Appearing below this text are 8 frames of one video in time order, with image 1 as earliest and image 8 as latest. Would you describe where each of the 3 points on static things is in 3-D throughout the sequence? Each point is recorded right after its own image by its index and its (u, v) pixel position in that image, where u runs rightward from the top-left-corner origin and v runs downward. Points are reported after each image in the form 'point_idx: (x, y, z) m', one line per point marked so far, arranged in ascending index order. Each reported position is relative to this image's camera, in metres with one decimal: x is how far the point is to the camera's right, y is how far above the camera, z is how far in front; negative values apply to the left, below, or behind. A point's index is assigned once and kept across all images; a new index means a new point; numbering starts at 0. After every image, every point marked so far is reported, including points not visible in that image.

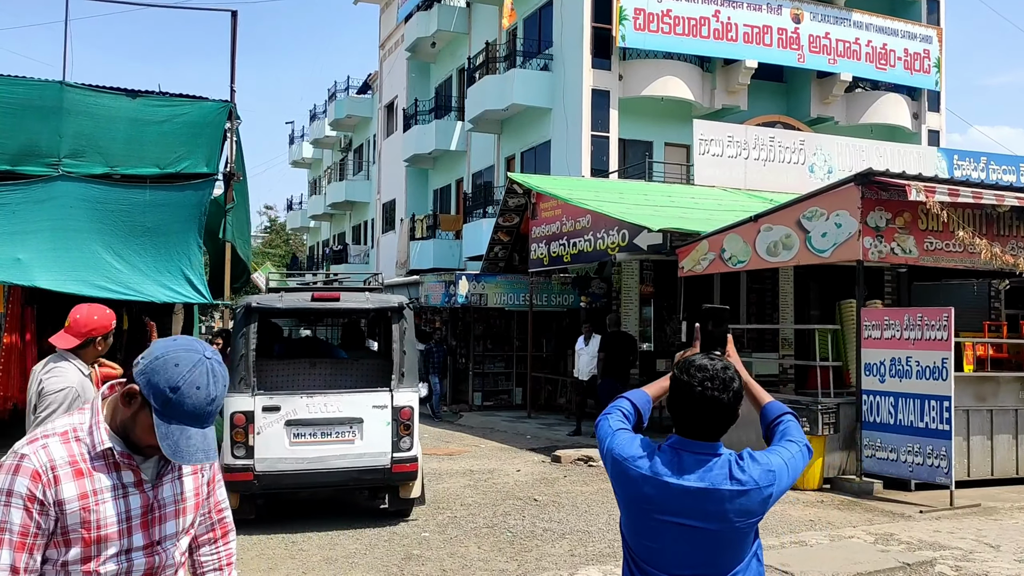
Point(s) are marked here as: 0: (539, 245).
0: (+0.6, +0.8, +15.8) m
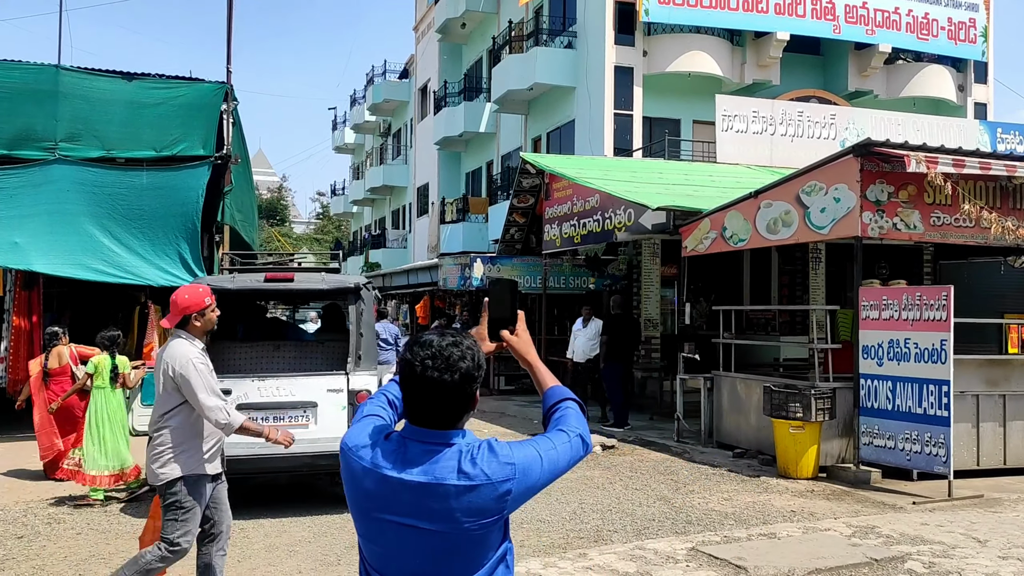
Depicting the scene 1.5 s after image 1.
0: (+0.8, +1.2, +15.5) m
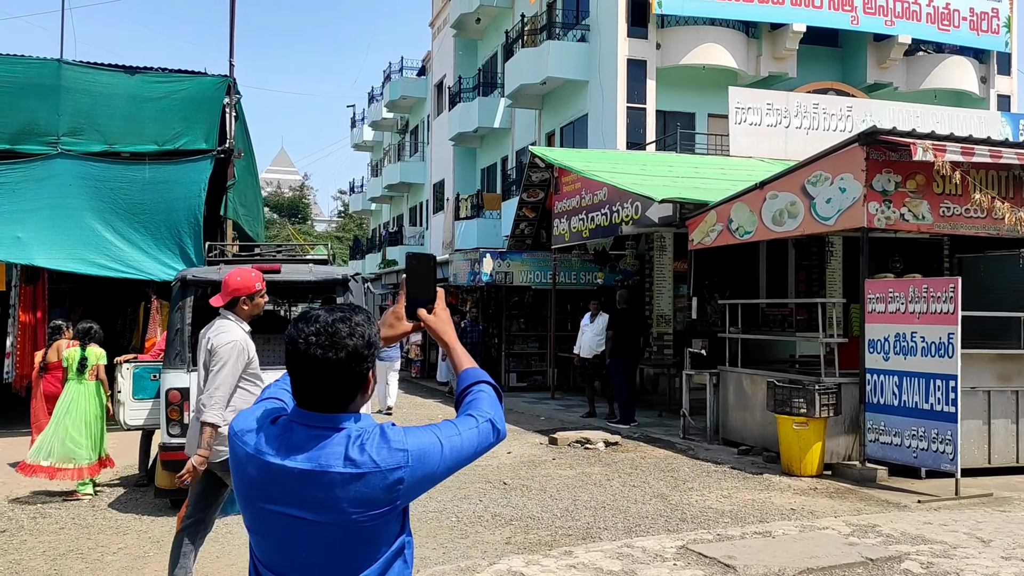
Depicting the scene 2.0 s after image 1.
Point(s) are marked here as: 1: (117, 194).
0: (+1.0, +1.3, +15.4) m
1: (-5.0, +1.2, +10.1) m
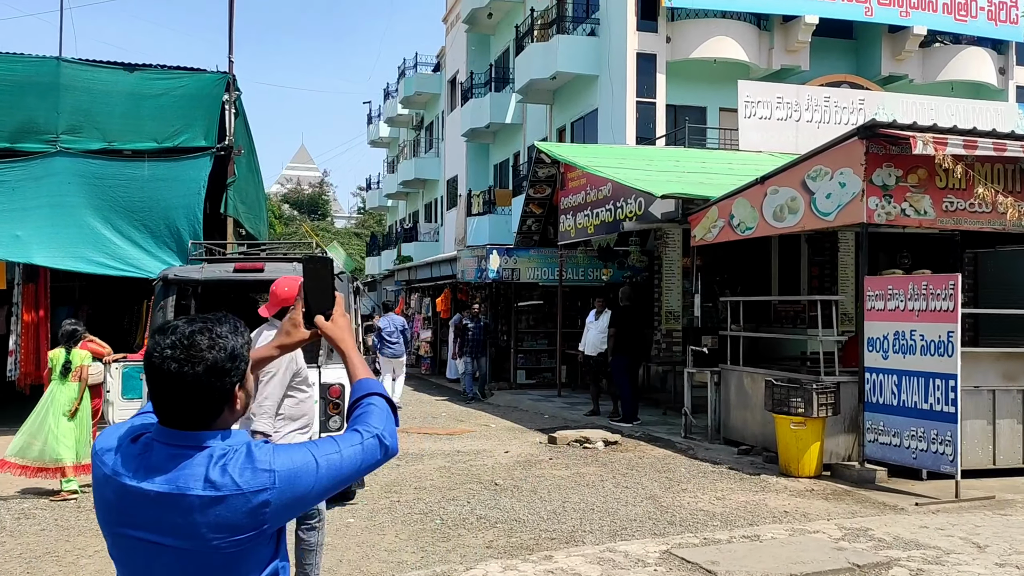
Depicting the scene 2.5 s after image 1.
0: (+1.1, +1.4, +15.2) m
1: (-5.1, +1.2, +10.1) m
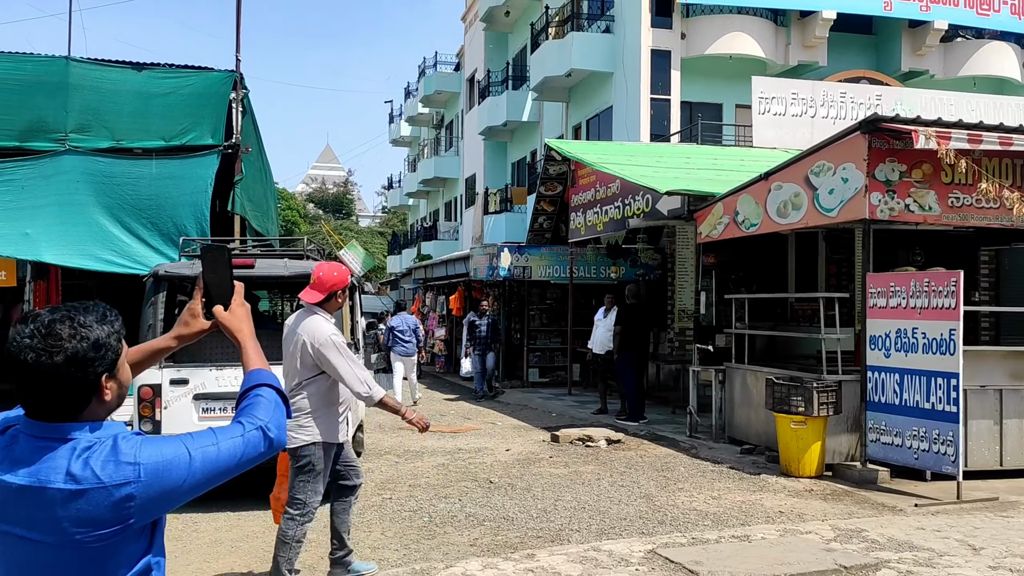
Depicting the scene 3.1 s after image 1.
0: (+1.3, +1.4, +15.2) m
1: (-5.0, +1.3, +10.2) m
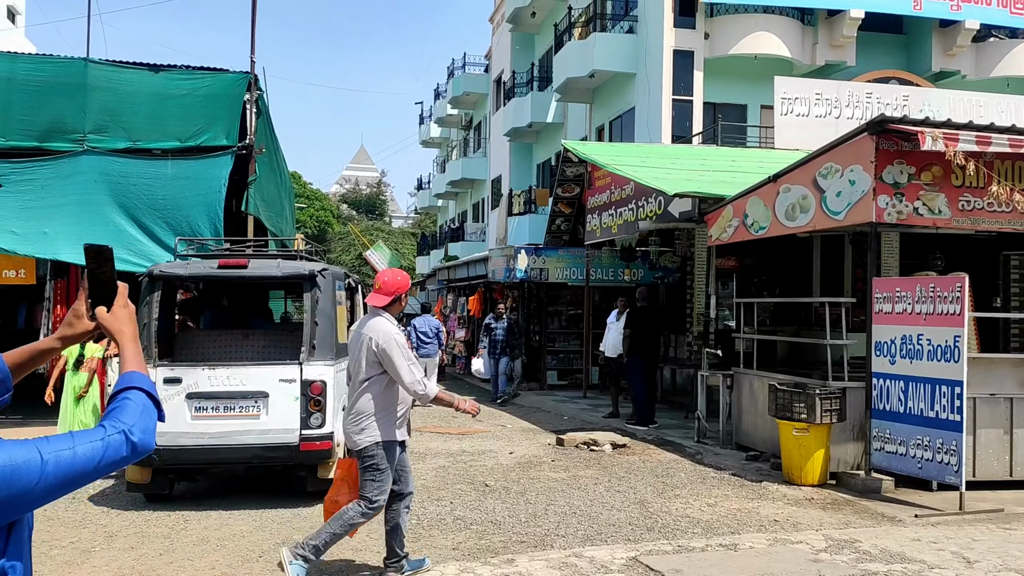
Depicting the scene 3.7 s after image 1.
0: (+1.5, +1.4, +15.1) m
1: (-4.9, +1.3, +10.3) m
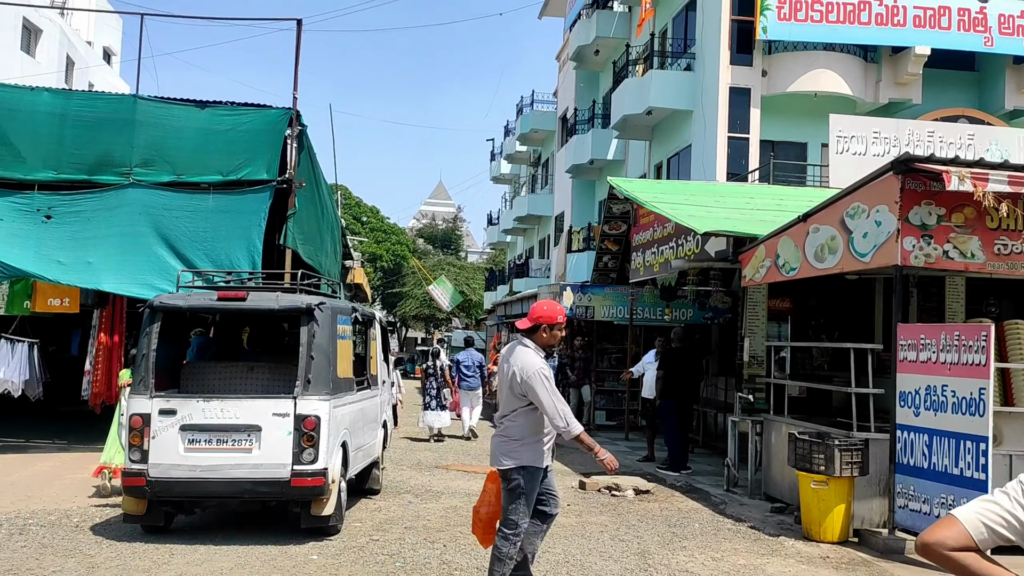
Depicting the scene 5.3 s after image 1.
0: (+2.3, +0.6, +14.9) m
1: (-4.5, +0.9, +10.7) m
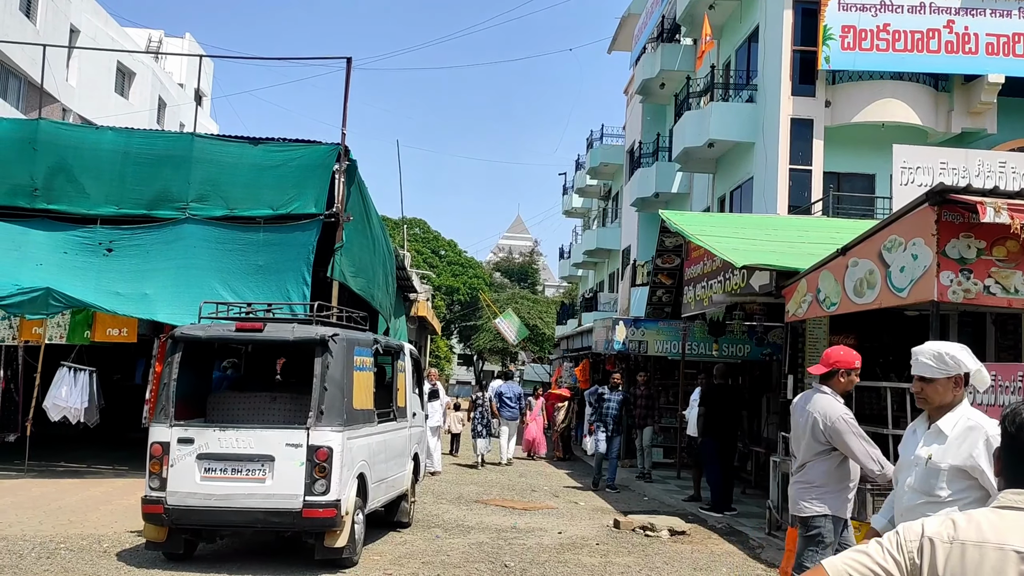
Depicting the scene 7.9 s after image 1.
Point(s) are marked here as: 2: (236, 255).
0: (+3.2, 0.0, +14.6) m
1: (-3.9, +0.4, +11.1) m
2: (-3.9, +0.5, +11.1) m
